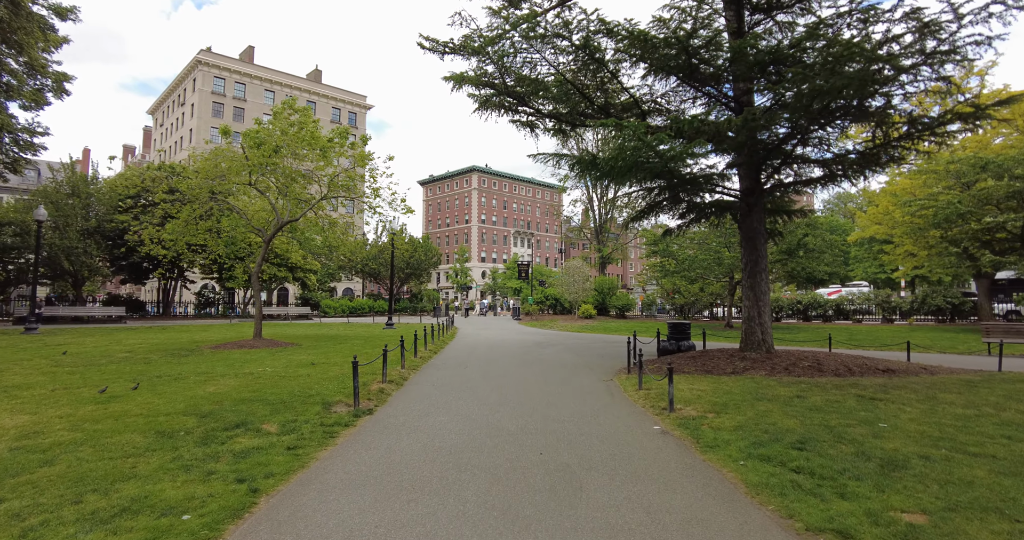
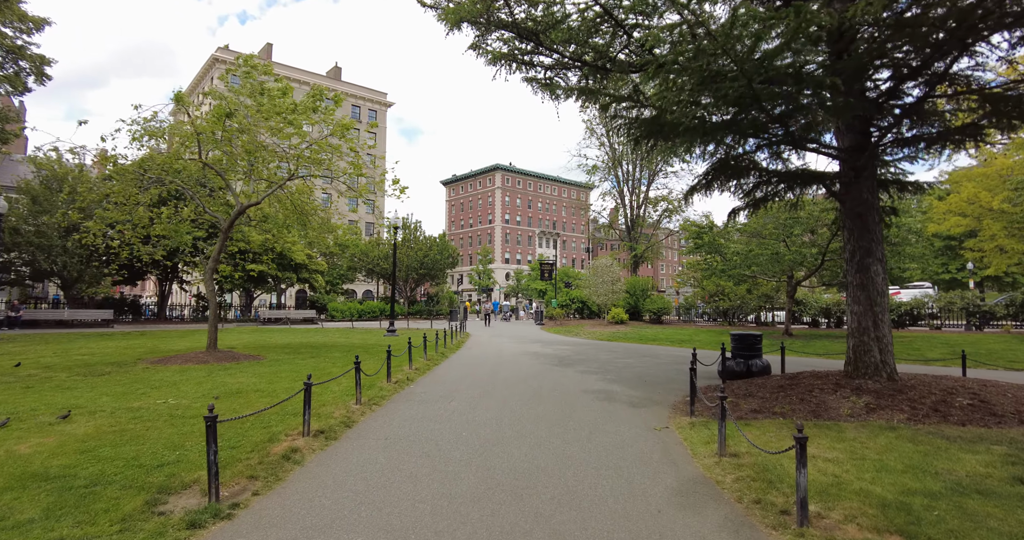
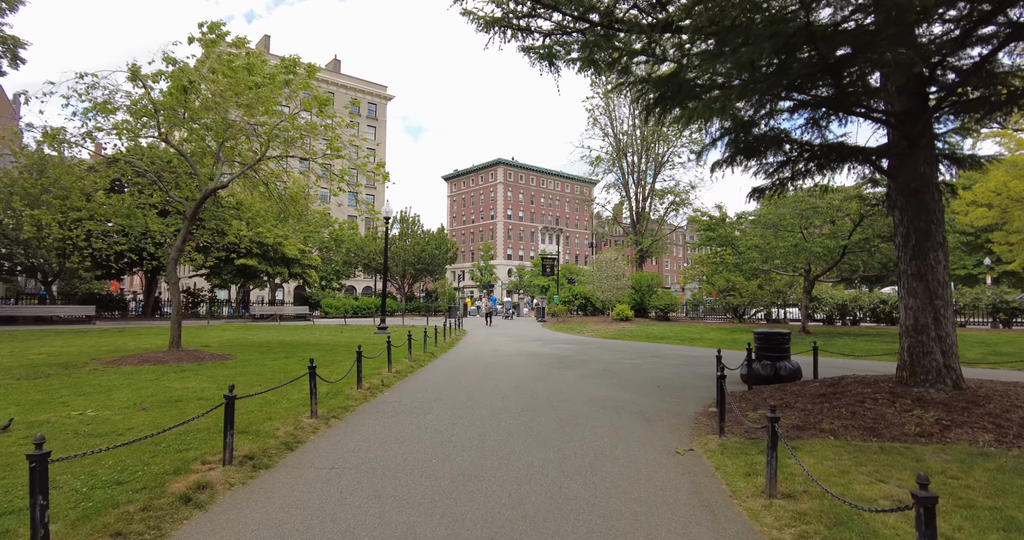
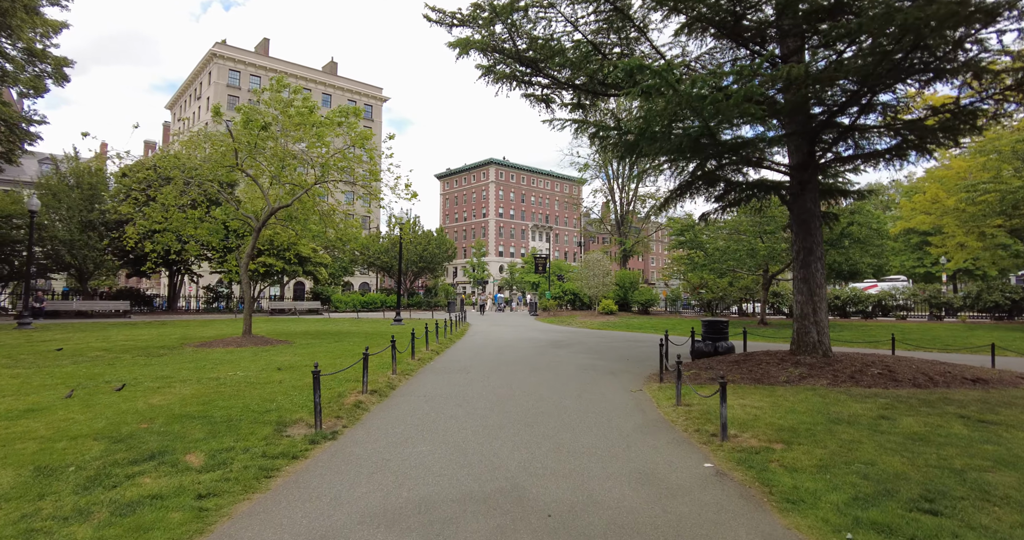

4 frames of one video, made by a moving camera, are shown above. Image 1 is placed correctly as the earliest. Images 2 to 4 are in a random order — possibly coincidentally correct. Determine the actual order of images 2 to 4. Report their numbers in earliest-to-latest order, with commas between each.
4, 2, 3
